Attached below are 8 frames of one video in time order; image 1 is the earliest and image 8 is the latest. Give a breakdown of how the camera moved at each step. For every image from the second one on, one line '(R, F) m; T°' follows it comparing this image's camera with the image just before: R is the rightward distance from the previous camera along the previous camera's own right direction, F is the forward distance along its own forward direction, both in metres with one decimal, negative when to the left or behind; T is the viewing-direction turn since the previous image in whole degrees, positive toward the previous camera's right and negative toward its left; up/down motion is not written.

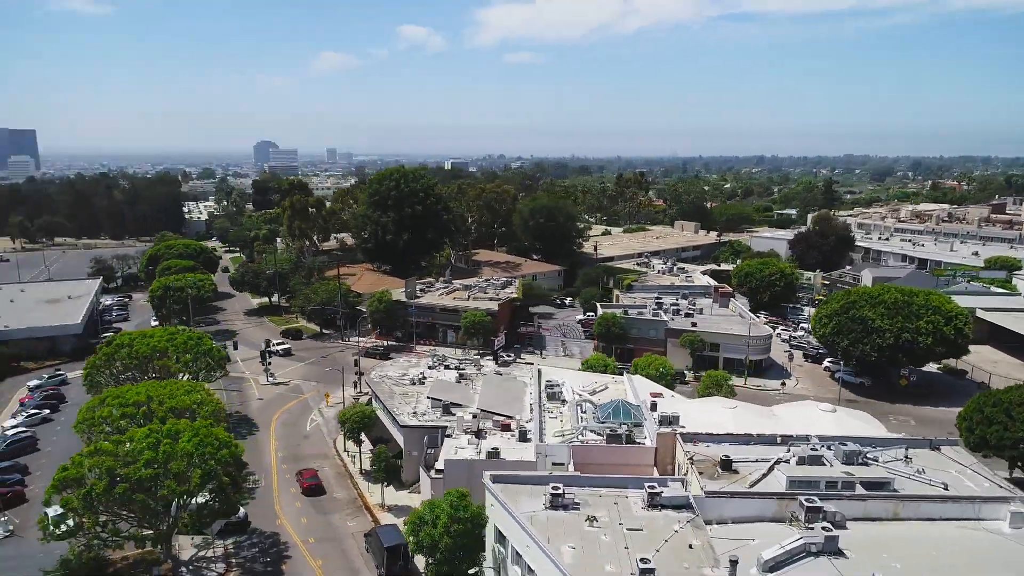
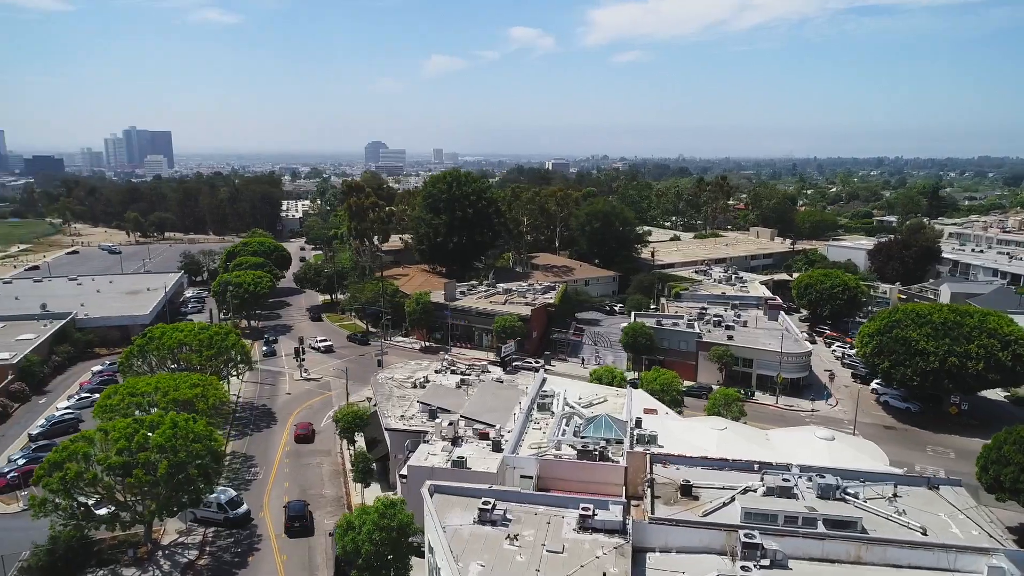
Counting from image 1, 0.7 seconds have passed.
(+3.8, +0.4) m; -8°
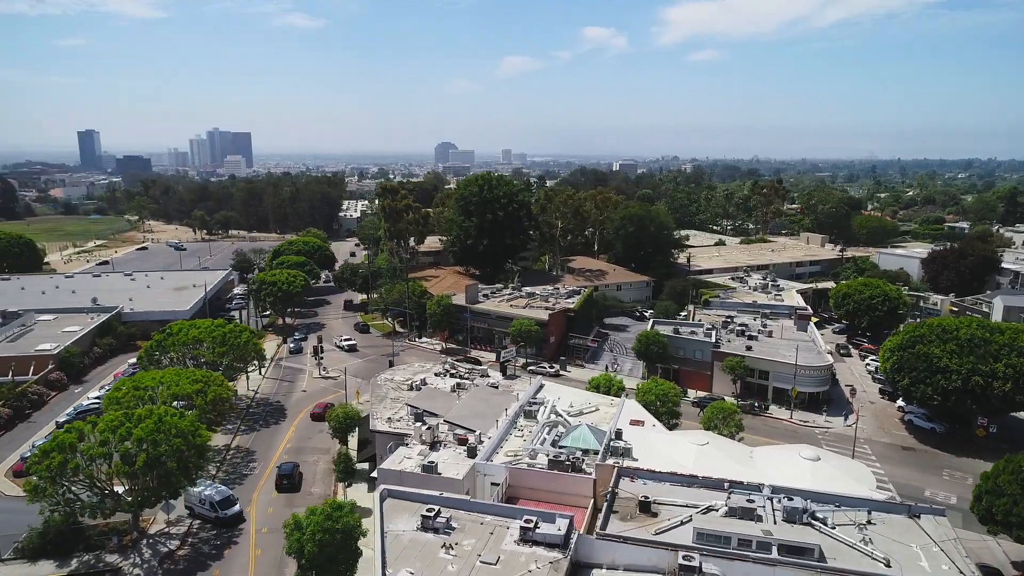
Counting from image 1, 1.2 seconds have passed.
(+2.8, +0.2) m; -5°
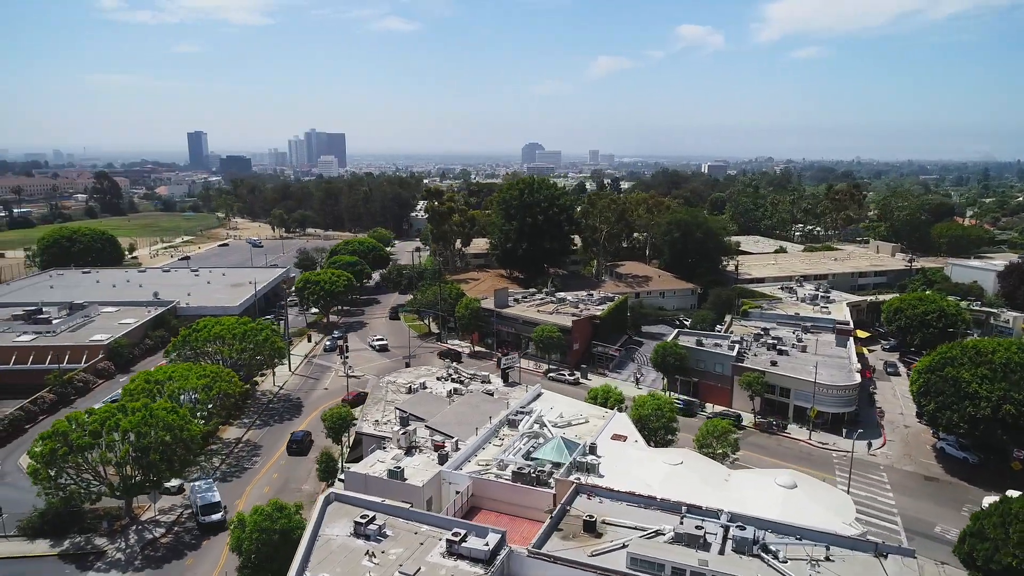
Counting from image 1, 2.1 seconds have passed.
(+3.4, +0.4) m; -7°
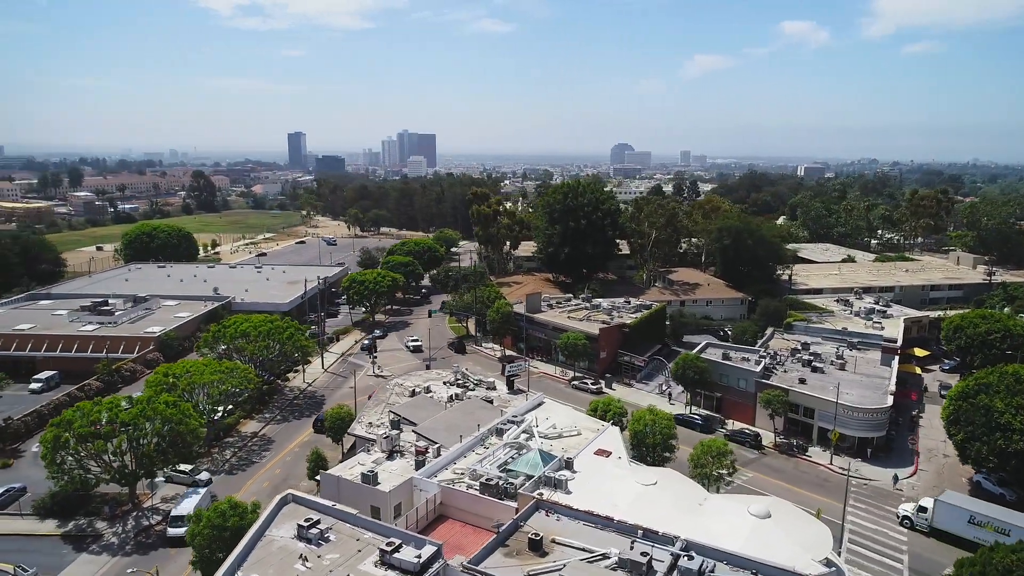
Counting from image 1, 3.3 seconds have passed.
(+3.3, +0.5) m; -7°
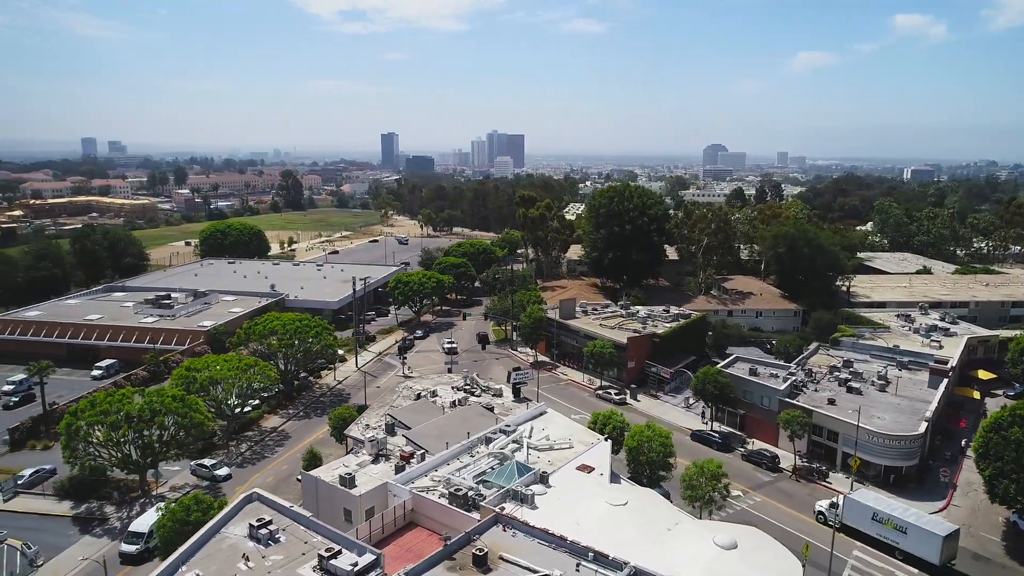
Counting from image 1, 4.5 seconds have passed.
(+3.2, +0.5) m; -7°
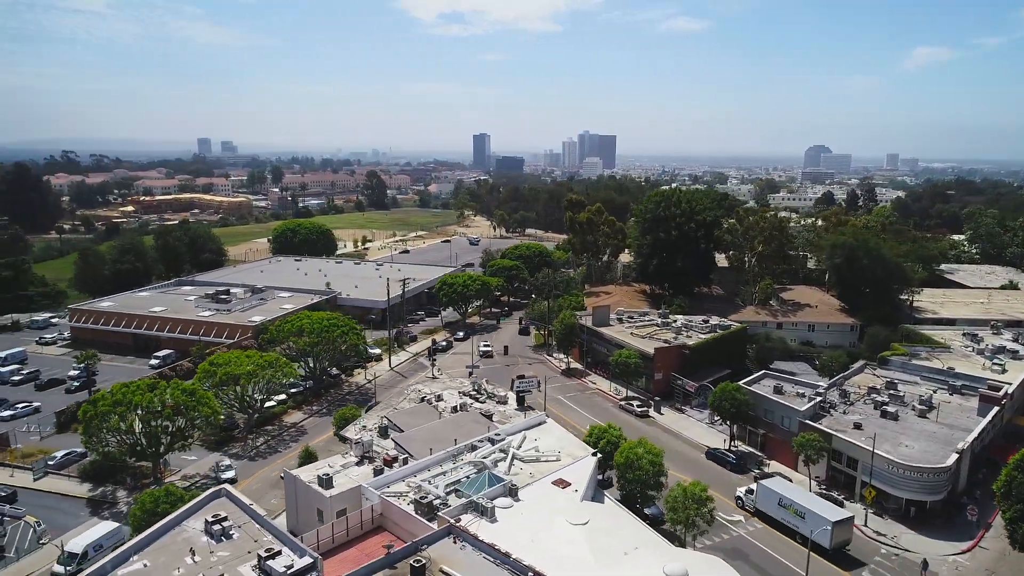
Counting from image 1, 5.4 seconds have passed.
(+3.4, +0.5) m; -7°
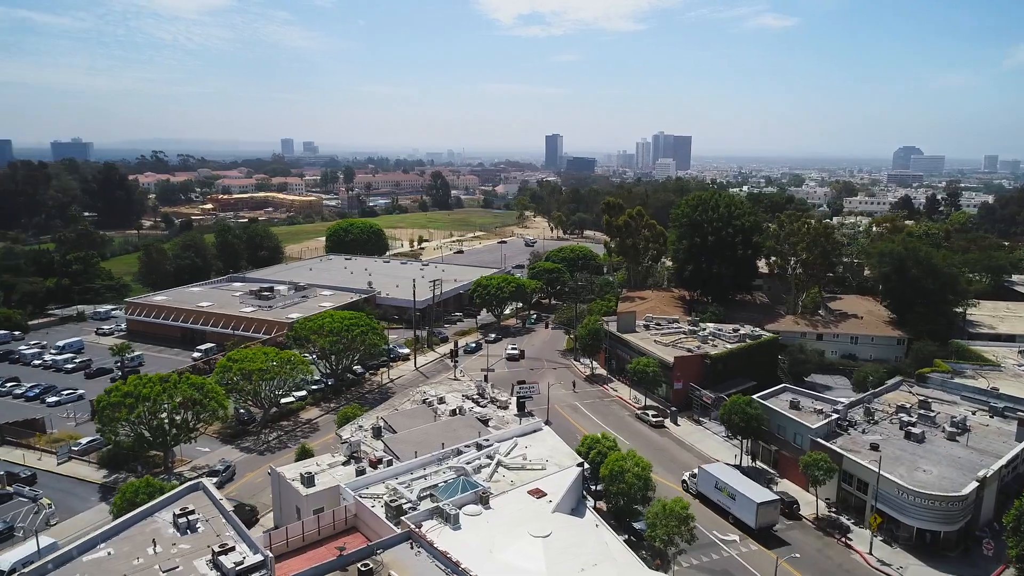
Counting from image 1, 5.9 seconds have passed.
(+2.8, +0.4) m; -6°
